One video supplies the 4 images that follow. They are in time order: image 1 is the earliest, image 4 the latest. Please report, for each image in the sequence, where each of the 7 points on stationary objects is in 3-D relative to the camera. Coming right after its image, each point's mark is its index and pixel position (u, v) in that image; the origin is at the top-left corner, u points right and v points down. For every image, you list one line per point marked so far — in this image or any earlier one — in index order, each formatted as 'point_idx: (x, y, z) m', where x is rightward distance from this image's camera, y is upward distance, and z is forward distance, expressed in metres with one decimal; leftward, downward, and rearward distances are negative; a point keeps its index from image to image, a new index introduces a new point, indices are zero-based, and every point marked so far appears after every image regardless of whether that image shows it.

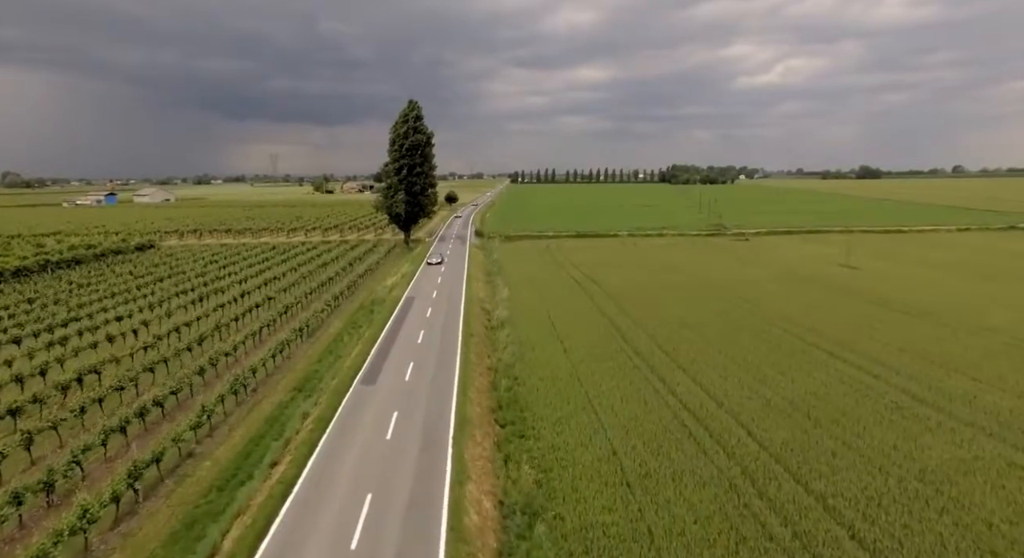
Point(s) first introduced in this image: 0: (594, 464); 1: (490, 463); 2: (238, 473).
0: (+2.8, -6.1, +18.1) m
1: (-0.8, -6.2, +18.3) m
2: (-9.3, -6.5, +18.4) m
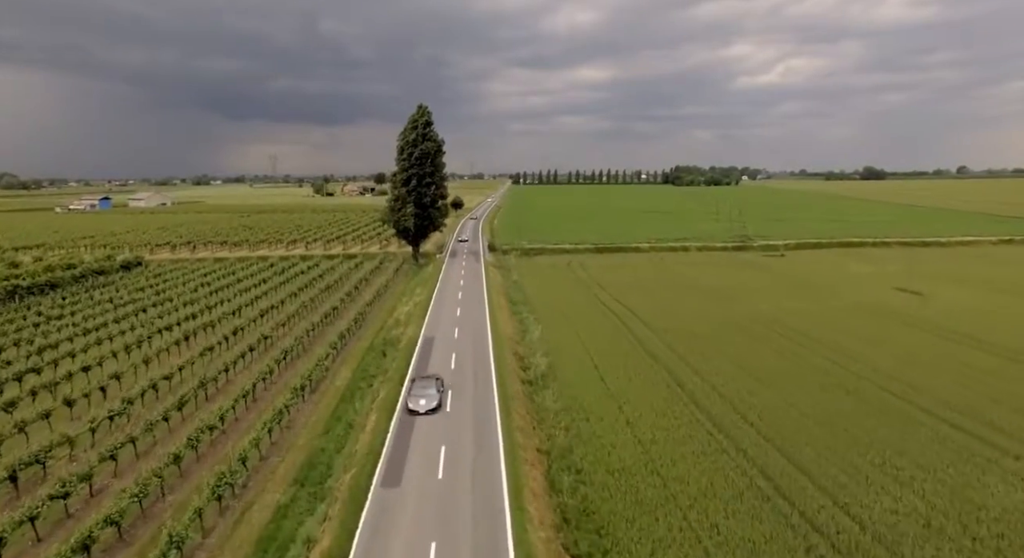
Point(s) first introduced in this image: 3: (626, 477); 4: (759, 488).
0: (+5.0, -8.6, +12.5) m
1: (+1.5, -8.6, +12.7) m
2: (-7.0, -8.9, +12.8) m
3: (+4.2, -7.2, +20.0) m
4: (+8.7, -7.4, +19.0) m
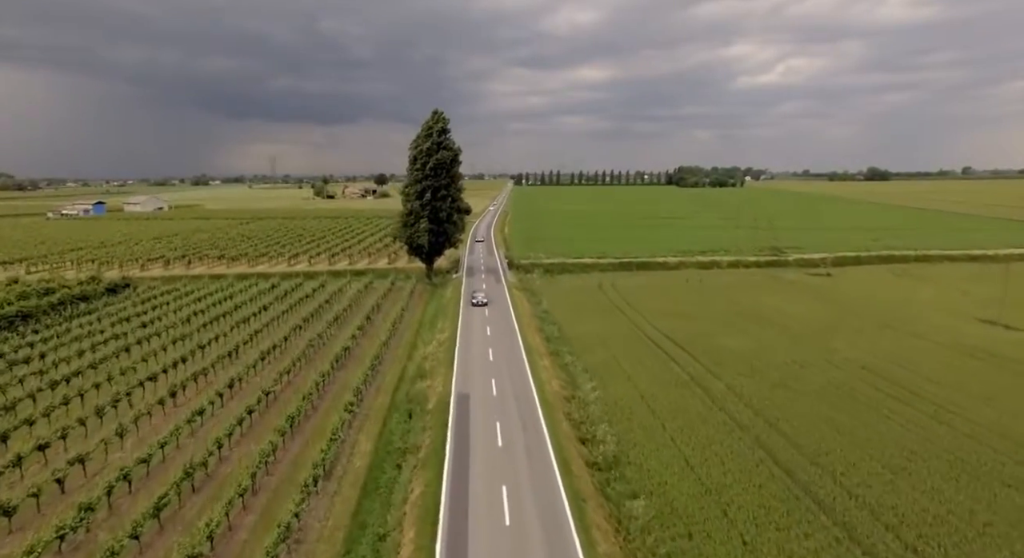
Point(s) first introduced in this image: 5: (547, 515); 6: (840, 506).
0: (+7.8, -11.1, +6.7) m
1: (+4.3, -11.2, +6.9) m
2: (-4.3, -11.5, +7.0) m
3: (+6.9, -9.7, +14.2) m
4: (+11.4, -10.0, +13.2) m
5: (+1.3, -8.5, +19.7) m
6: (+12.2, -8.6, +20.2) m
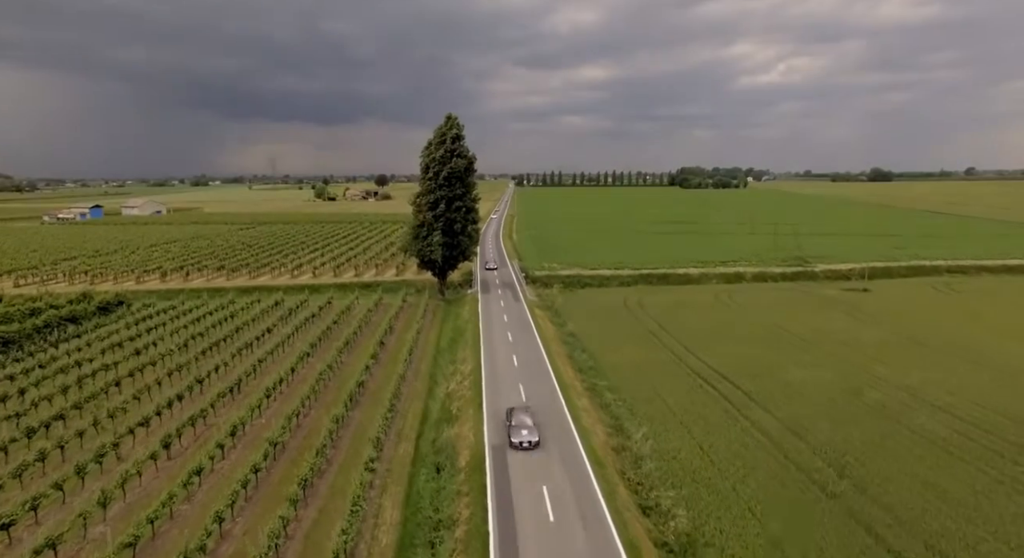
0: (+9.8, -12.8, +3.0) m
1: (+6.3, -12.9, +3.1) m
2: (-2.2, -13.2, +3.2) m
3: (+9.0, -11.4, +10.4) m
4: (+13.5, -11.7, +9.5) m
5: (+3.3, -10.2, +16.0) m
6: (+14.3, -10.3, +16.4) m
